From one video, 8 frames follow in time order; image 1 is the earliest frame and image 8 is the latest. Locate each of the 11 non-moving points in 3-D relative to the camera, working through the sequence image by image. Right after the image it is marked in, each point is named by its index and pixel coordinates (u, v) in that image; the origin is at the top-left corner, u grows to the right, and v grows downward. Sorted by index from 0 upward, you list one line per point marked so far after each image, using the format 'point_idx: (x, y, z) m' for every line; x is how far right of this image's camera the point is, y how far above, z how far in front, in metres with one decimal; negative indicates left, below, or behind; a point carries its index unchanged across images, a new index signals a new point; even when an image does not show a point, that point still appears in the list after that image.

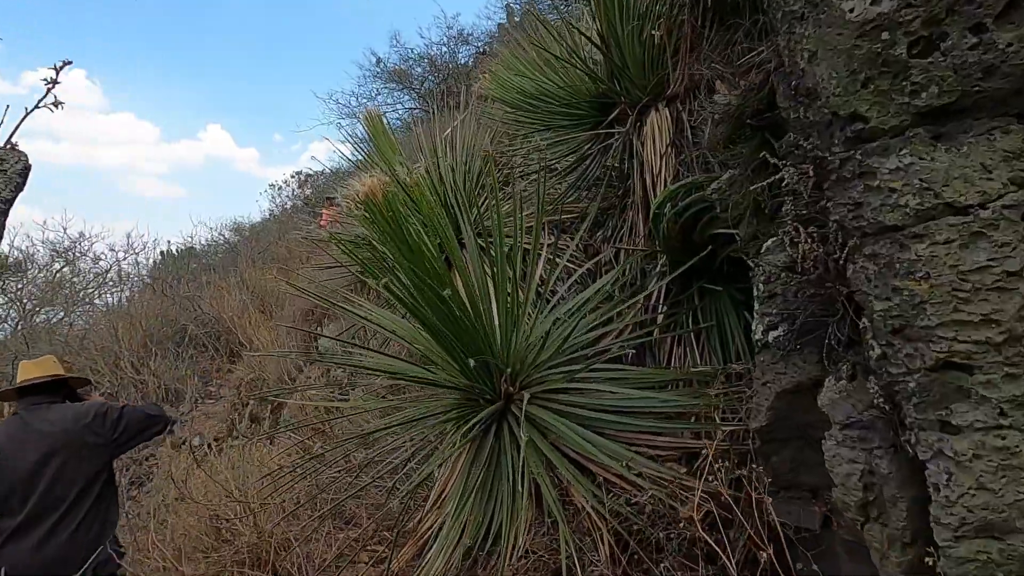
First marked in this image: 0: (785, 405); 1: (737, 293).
0: (+0.8, -0.3, +1.8) m
1: (+0.9, 0.0, +2.5) m
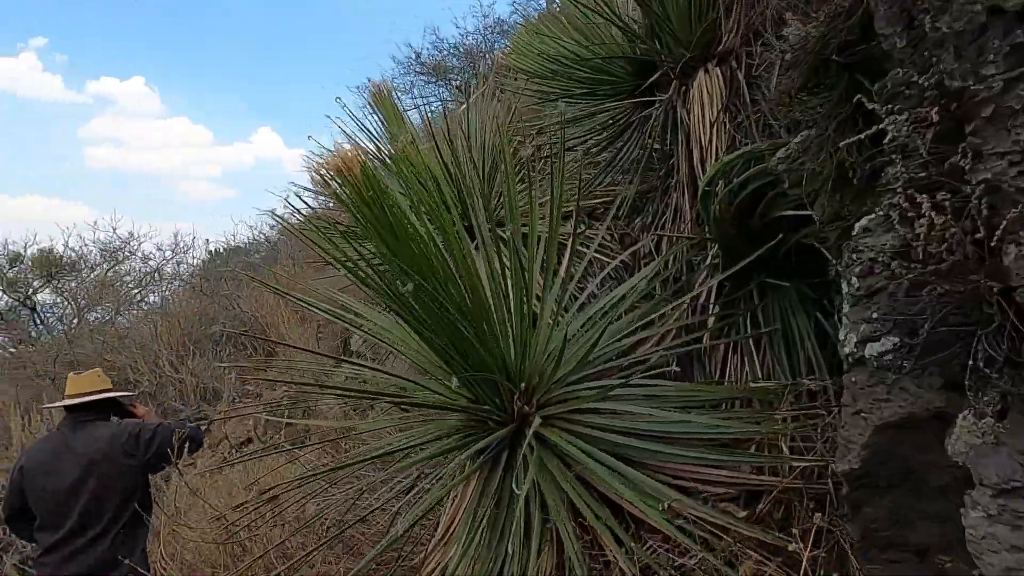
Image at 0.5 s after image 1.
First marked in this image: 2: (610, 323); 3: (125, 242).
0: (+0.8, -0.3, +1.3) m
1: (+1.0, 0.0, +2.0) m
2: (+0.3, -0.1, +2.0) m
3: (-7.9, +0.9, +12.8) m
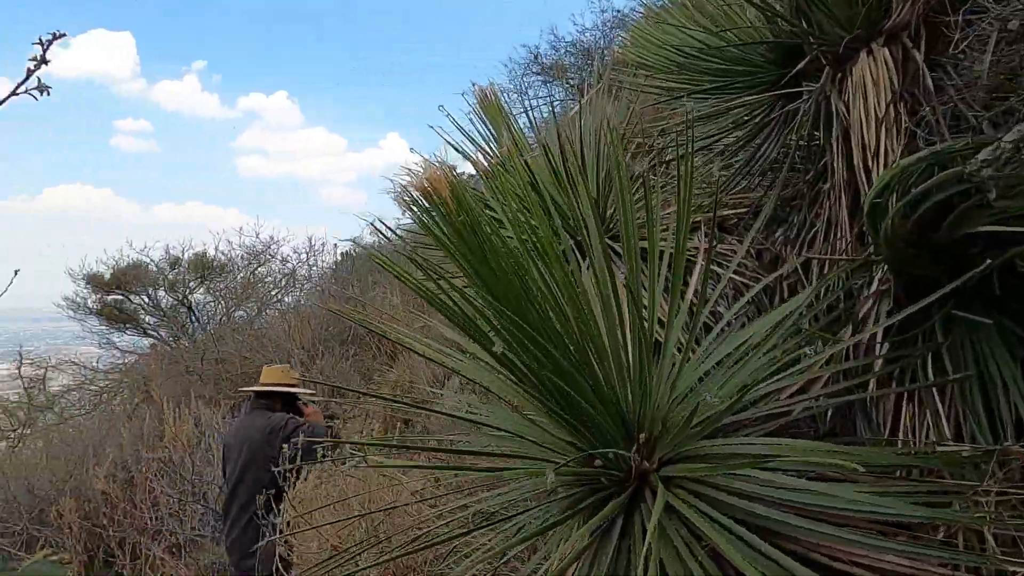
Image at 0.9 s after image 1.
0: (+1.0, -0.4, +0.9) m
1: (+1.3, -0.1, +1.6) m
2: (+0.6, -0.2, +1.6) m
3: (-5.5, +0.9, +13.8) m
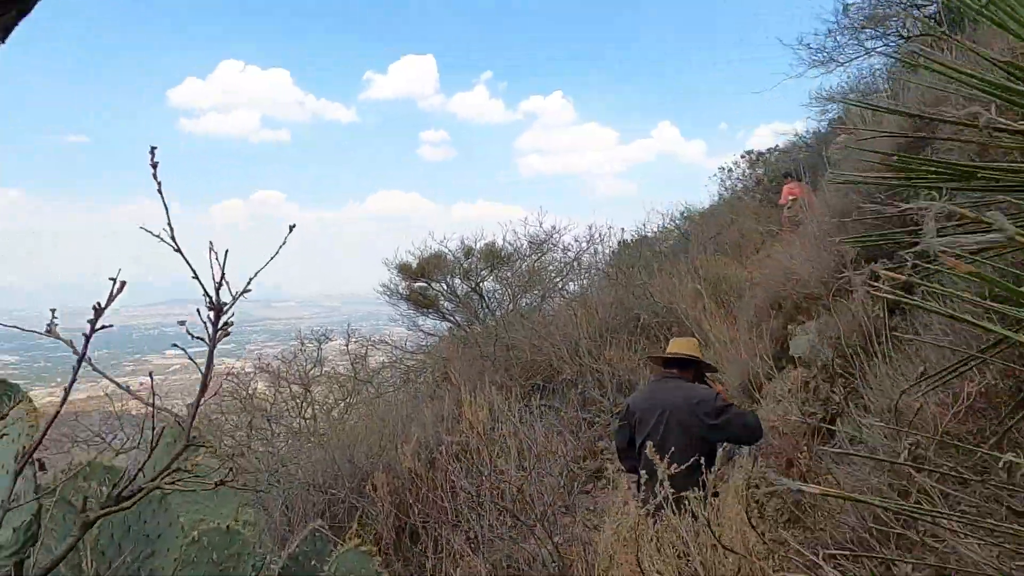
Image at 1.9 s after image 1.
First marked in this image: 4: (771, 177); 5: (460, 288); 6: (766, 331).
0: (+1.4, -0.3, -0.5) m
1: (+2.0, 0.0, -0.1) m
2: (+1.4, -0.1, +0.3) m
3: (+0.8, +1.2, +13.8) m
4: (+6.9, +2.9, +16.5) m
5: (-1.2, -0.1, +14.2) m
6: (+2.3, -0.4, +5.6) m
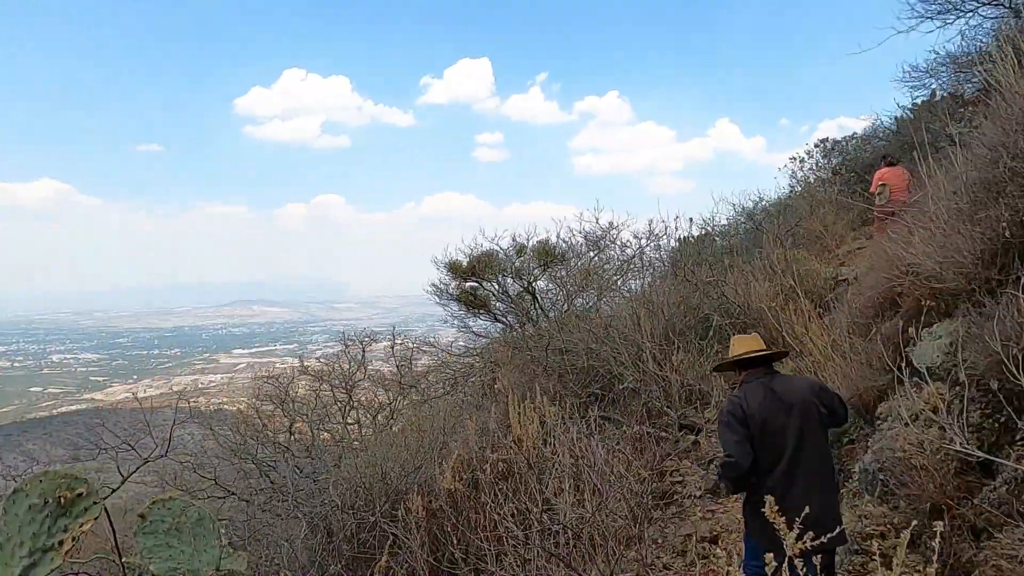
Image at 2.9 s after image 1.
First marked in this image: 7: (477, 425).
0: (+1.3, -0.3, -1.5) m
1: (+1.9, 0.0, -1.0) m
2: (+1.3, -0.1, -0.7) m
3: (+2.0, +1.2, +12.9) m
4: (+8.3, +3.0, +15.1) m
5: (0.0, -0.1, +13.4) m
6: (+2.7, -0.3, +4.6) m
7: (-0.4, -1.5, +6.6) m
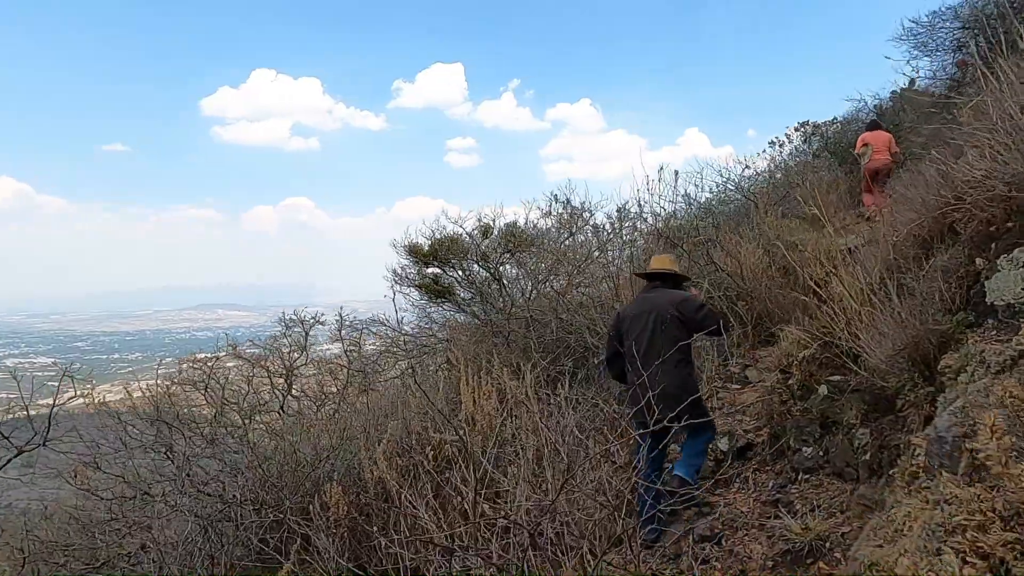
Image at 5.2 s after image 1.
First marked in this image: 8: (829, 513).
0: (+1.2, +0.2, -2.6) m
1: (+1.8, +0.5, -2.1) m
2: (+1.3, +0.4, -1.7) m
3: (+1.3, +1.5, +11.9) m
4: (+7.5, +3.3, +14.3) m
5: (-0.7, +0.3, +12.3) m
6: (+2.4, +0.1, +3.6) m
7: (-0.8, -1.0, +5.4) m
8: (+1.8, -1.3, +3.5) m
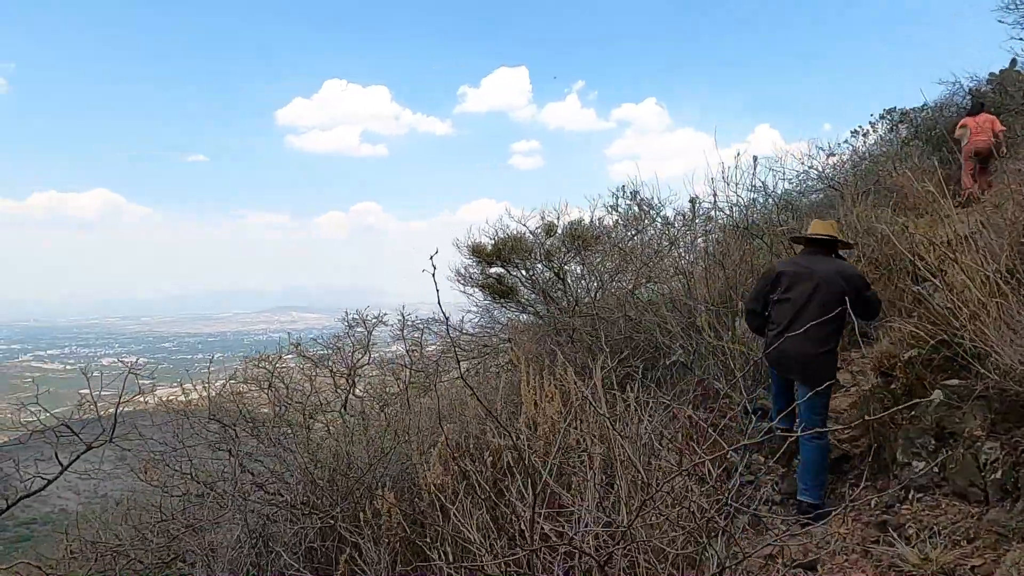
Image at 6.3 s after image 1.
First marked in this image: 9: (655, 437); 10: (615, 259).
0: (+0.9, +0.3, -3.0) m
1: (+1.5, +0.6, -2.6) m
2: (+1.0, +0.5, -2.2) m
3: (+2.5, +1.6, +11.3) m
4: (+8.9, +3.3, +13.2) m
5: (+0.5, +0.3, +11.9) m
6: (+2.7, +0.2, +3.0) m
7: (-0.2, -1.0, +5.2) m
8: (+2.1, -1.2, +2.9) m
9: (+0.9, -1.0, +4.0) m
10: (+1.7, +0.5, +10.6) m
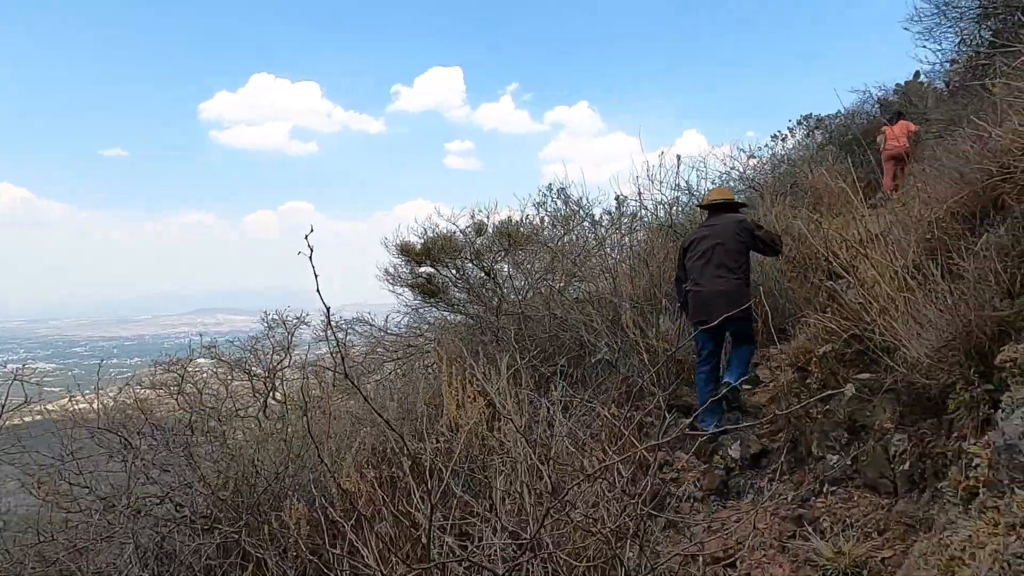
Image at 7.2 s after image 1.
0: (+1.1, +0.3, -3.0) m
1: (+1.7, +0.6, -2.6) m
2: (+1.2, +0.5, -2.2) m
3: (+1.2, +1.6, +11.4) m
4: (+7.4, +3.3, +13.8) m
5: (-0.8, +0.3, +11.8) m
6: (+2.3, +0.2, +3.1) m
7: (-0.9, -1.0, +4.9) m
8: (+1.7, -1.2, +3.0) m
9: (+0.4, -0.9, +3.9) m
10: (+0.5, +0.5, +10.5) m
